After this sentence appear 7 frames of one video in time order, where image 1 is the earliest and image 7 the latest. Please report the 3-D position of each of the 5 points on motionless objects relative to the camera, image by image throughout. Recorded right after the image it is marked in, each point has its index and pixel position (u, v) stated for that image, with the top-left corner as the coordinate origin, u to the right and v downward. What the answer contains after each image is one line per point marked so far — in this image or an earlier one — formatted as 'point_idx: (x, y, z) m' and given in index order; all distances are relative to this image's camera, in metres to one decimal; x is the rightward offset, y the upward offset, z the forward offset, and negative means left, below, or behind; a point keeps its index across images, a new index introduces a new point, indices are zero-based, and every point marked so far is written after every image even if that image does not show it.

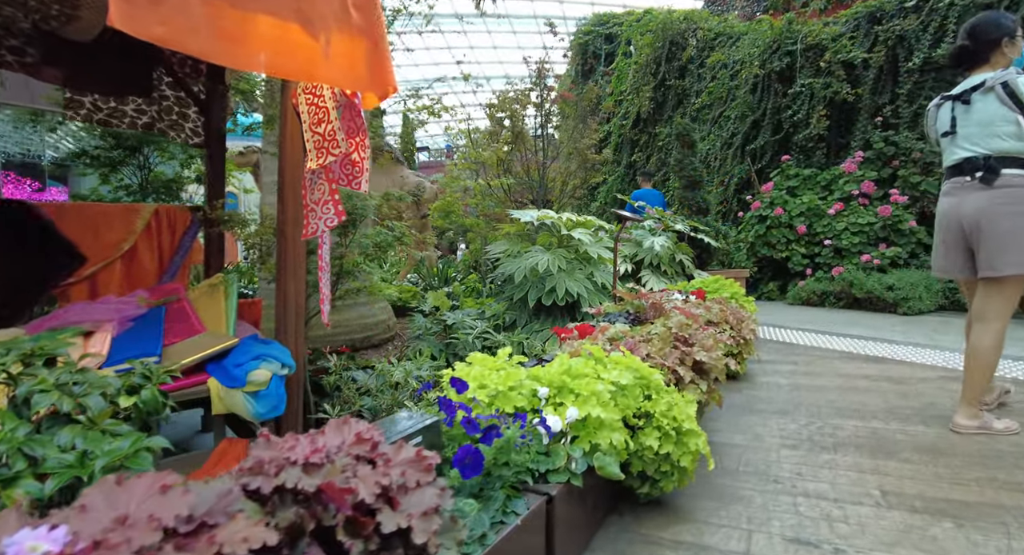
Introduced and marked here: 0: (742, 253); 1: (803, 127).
0: (+3.1, +0.3, +7.5) m
1: (+4.0, +2.1, +7.8) m
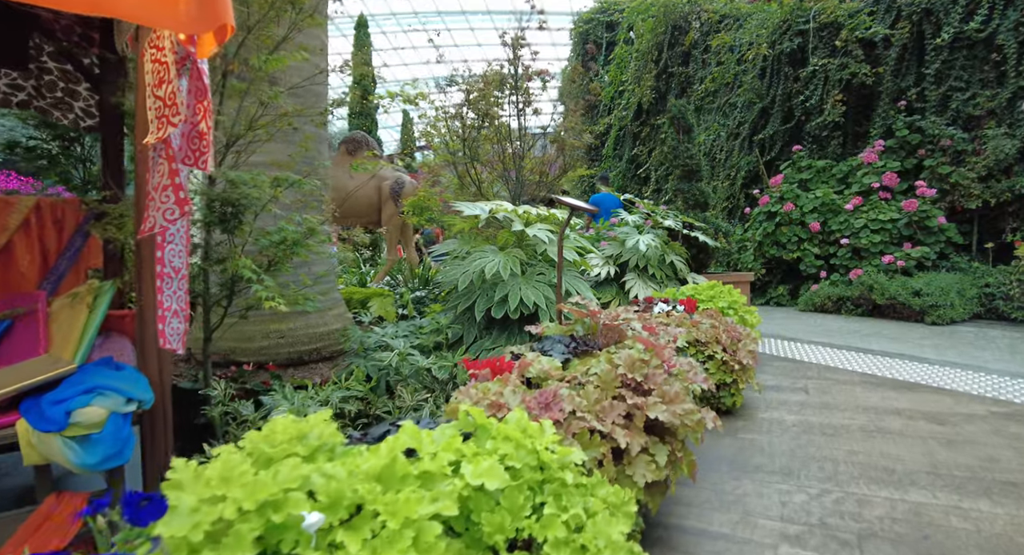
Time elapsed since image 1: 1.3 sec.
0: (+2.9, +0.3, +6.8) m
1: (+3.8, +2.1, +7.0) m
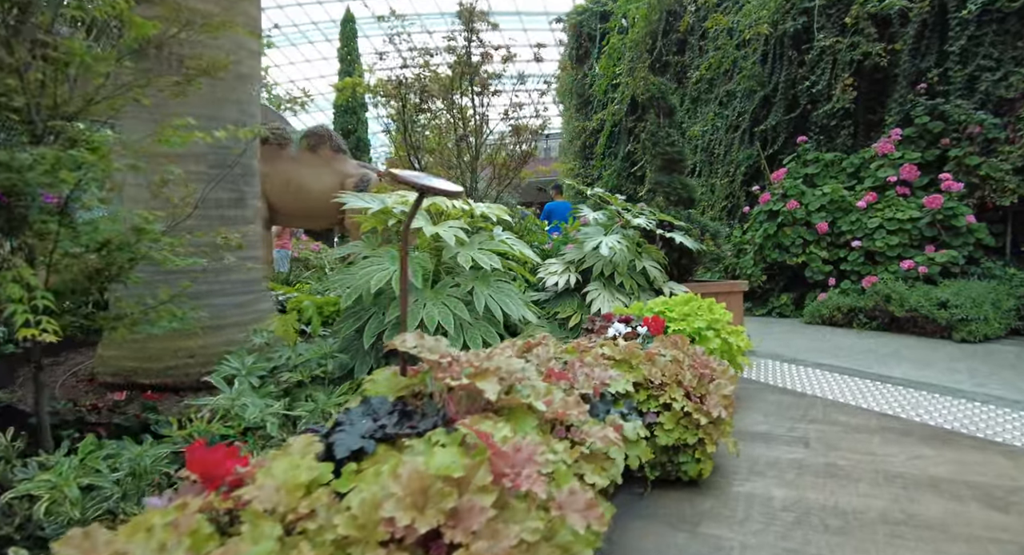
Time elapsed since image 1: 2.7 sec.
0: (+2.6, +0.2, +6.1) m
1: (+3.5, +2.0, +6.2) m
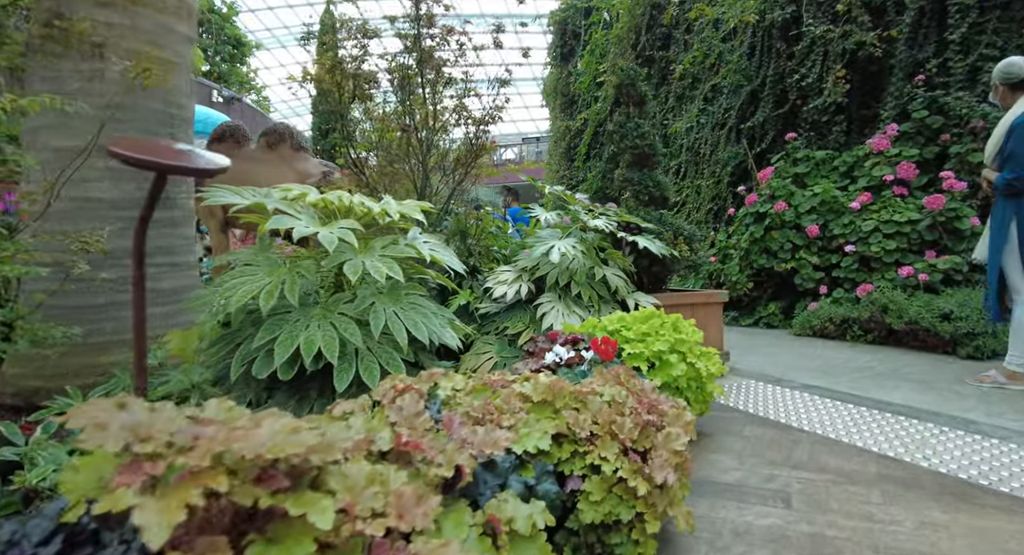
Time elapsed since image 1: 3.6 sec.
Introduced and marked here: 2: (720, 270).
0: (+2.2, +0.1, +5.6) m
1: (+3.1, +1.9, +5.8) m
2: (+2.2, +0.1, +5.8) m
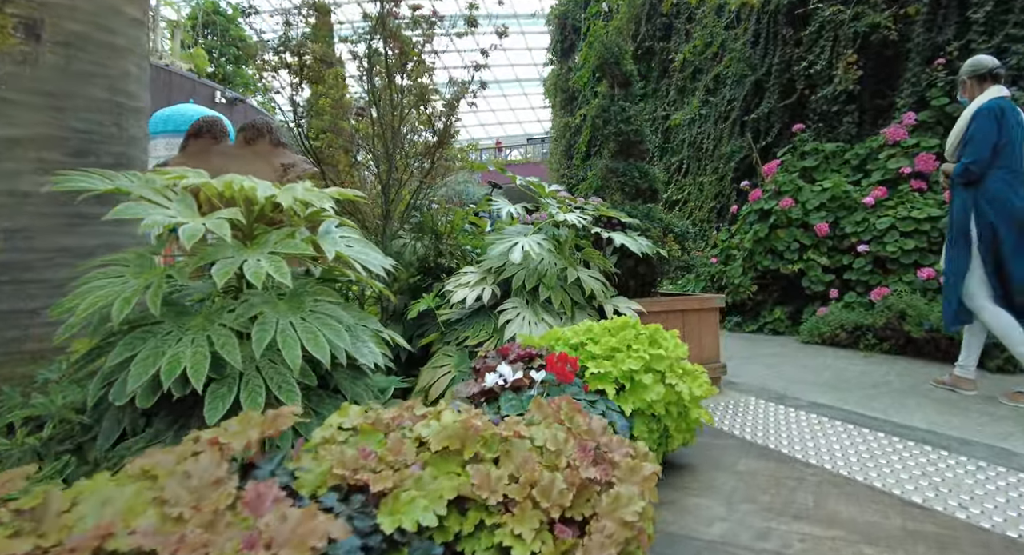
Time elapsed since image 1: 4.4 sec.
0: (+2.1, +0.1, +5.2) m
1: (+3.0, +1.9, +5.4) m
2: (+2.0, +0.1, +5.4) m
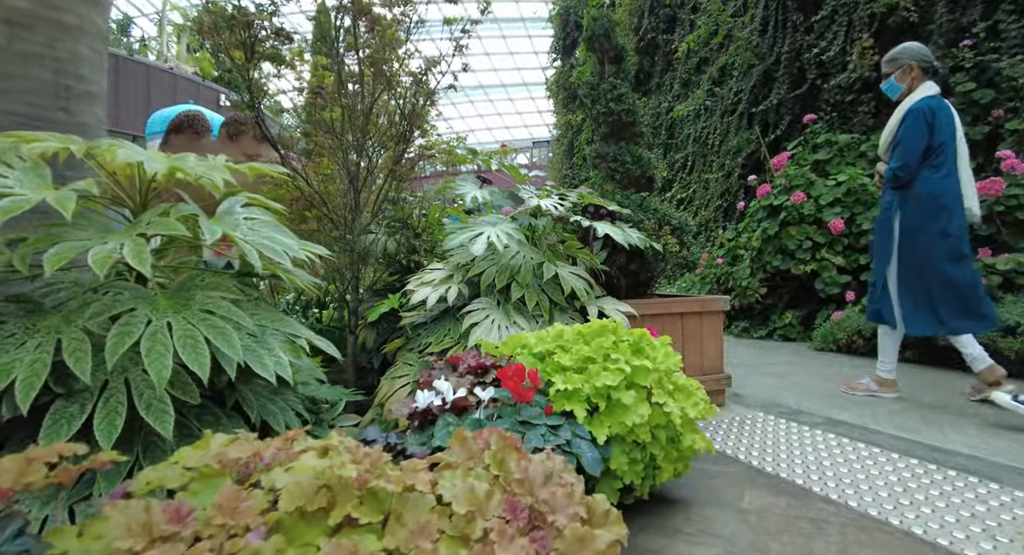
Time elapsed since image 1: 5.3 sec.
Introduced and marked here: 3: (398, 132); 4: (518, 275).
0: (+2.0, +0.1, +4.9) m
1: (+2.9, +1.9, +5.0) m
2: (+1.9, 0.0, +5.0) m
3: (-0.6, +0.8, +2.9) m
4: (0.0, 0.0, +2.1) m
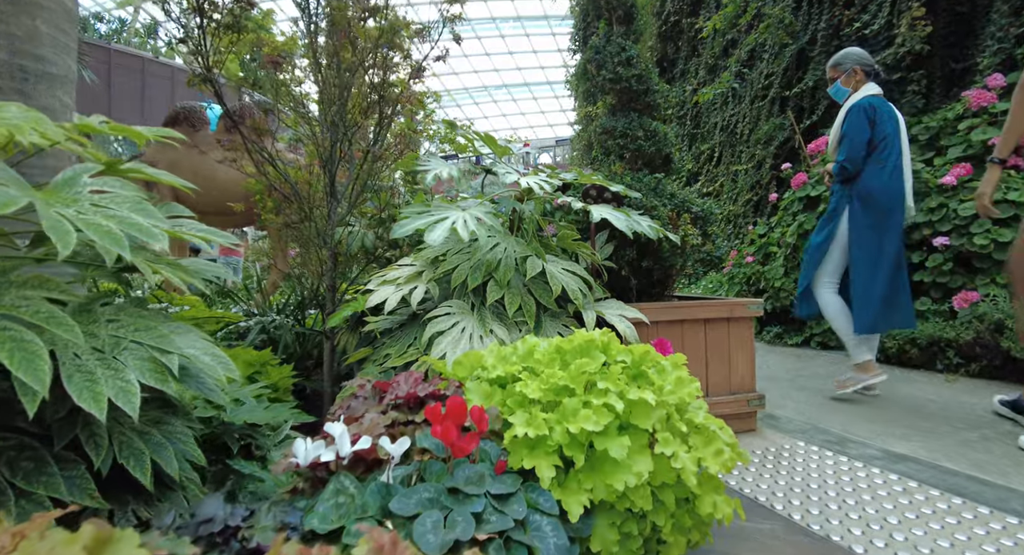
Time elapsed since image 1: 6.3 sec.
0: (+2.1, +0.1, +4.4) m
1: (+3.0, +1.9, +4.5) m
2: (+2.0, 0.0, +4.5) m
3: (-0.6, +0.8, +2.5) m
4: (0.0, 0.0, +1.7) m
